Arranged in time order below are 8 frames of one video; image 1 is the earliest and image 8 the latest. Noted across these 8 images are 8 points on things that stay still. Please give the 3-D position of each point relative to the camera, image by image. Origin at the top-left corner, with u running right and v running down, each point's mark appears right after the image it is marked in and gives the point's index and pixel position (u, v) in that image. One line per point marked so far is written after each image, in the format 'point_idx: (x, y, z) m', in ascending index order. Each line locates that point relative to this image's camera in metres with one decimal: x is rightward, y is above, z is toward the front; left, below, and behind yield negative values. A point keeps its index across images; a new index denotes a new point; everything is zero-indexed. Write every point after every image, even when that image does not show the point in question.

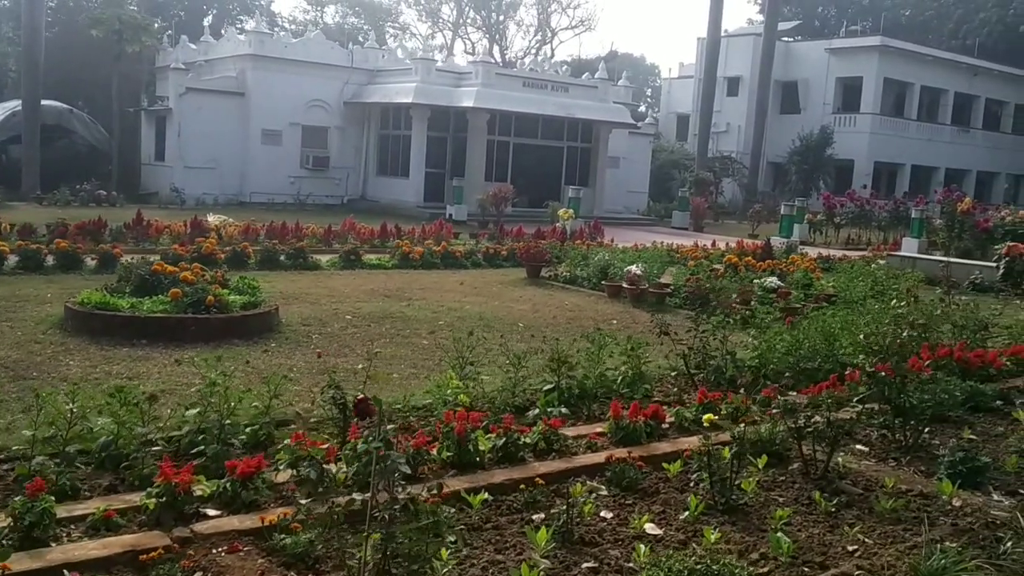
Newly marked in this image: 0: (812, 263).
0: (+3.5, +0.3, +10.8) m
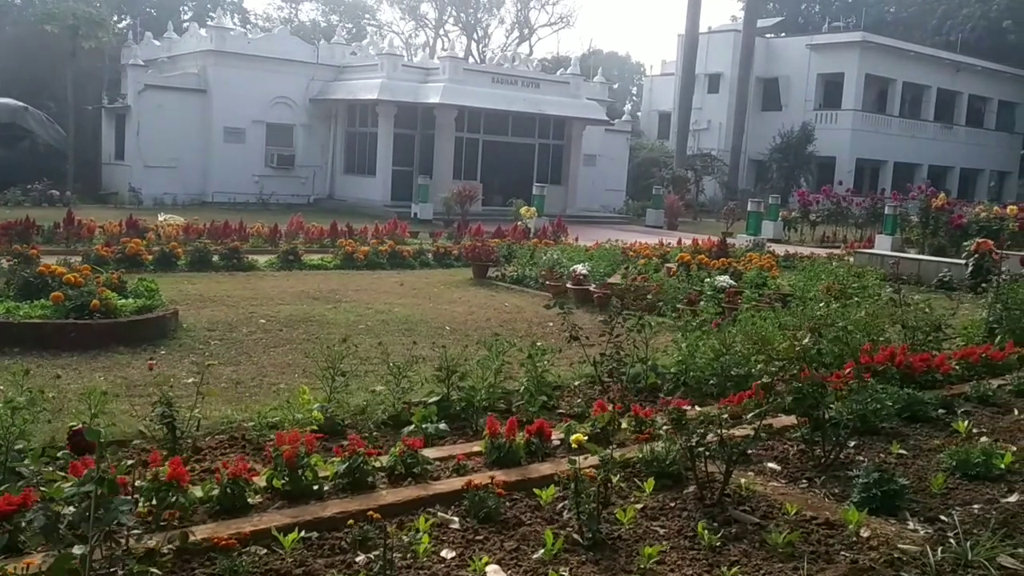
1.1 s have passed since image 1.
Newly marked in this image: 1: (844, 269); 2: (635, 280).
0: (+2.9, +0.3, +10.4) m
1: (+3.9, +0.2, +11.0) m
2: (+1.2, +0.1, +8.9) m
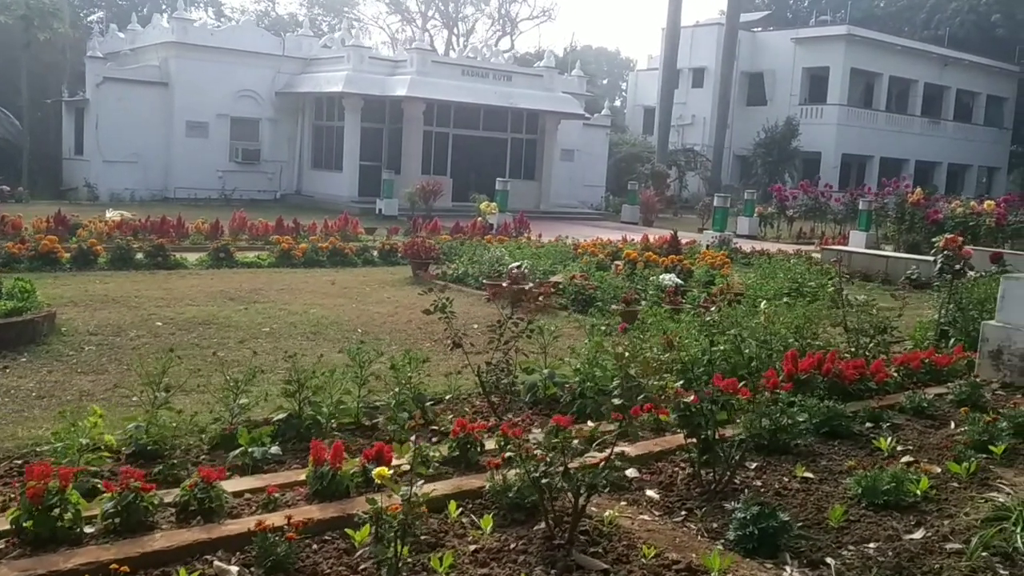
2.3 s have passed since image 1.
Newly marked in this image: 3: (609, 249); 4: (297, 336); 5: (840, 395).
0: (+2.3, +0.3, +9.8) m
1: (+3.3, +0.2, +10.5) m
2: (+0.6, +0.1, +8.4) m
3: (+1.0, +0.4, +9.7) m
4: (-1.5, -0.3, +6.4) m
5: (+1.8, -0.6, +5.0) m
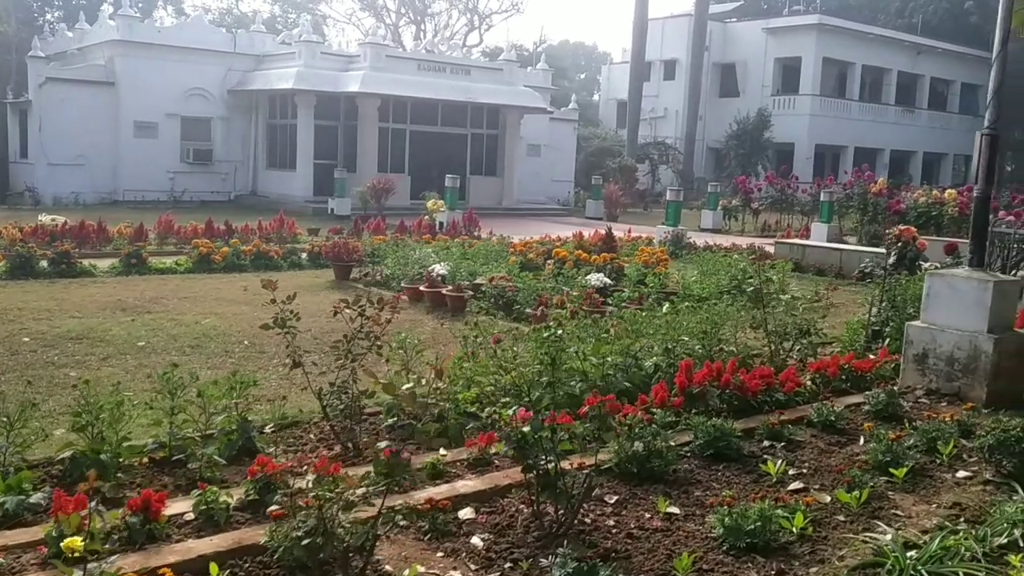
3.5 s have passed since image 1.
0: (+1.5, +0.3, +9.4) m
1: (+2.5, +0.3, +10.0) m
2: (-0.1, +0.1, +7.9) m
3: (+0.3, +0.4, +9.2) m
4: (-2.2, -0.4, +5.9) m
5: (+1.1, -0.6, +4.5) m
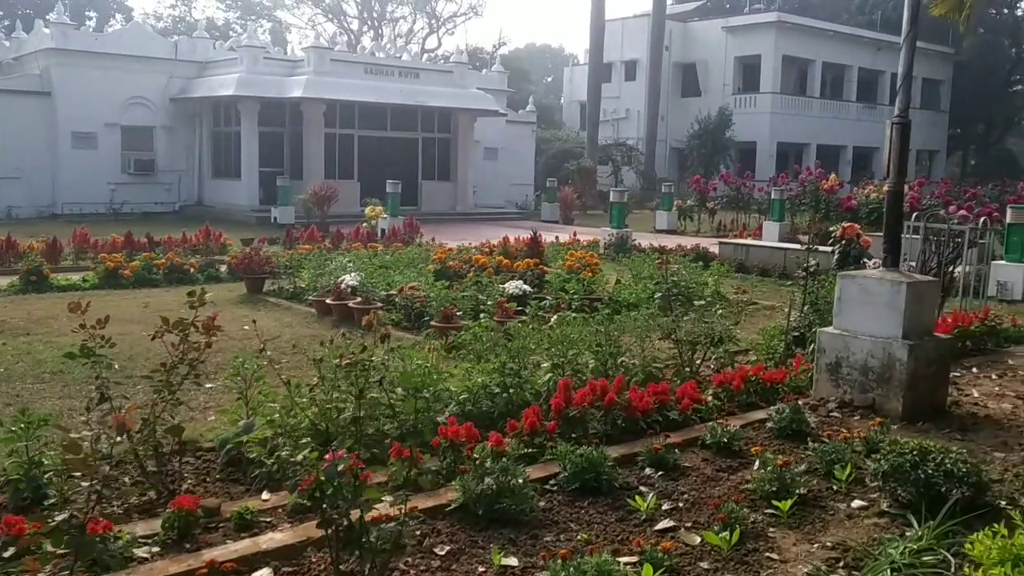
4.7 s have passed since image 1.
0: (+0.8, +0.3, +8.9) m
1: (+1.8, +0.2, +9.6) m
2: (-0.8, 0.0, +7.4) m
3: (-0.5, +0.3, +8.7) m
4: (-2.8, -0.5, +5.4) m
5: (+0.5, -0.6, +4.1) m
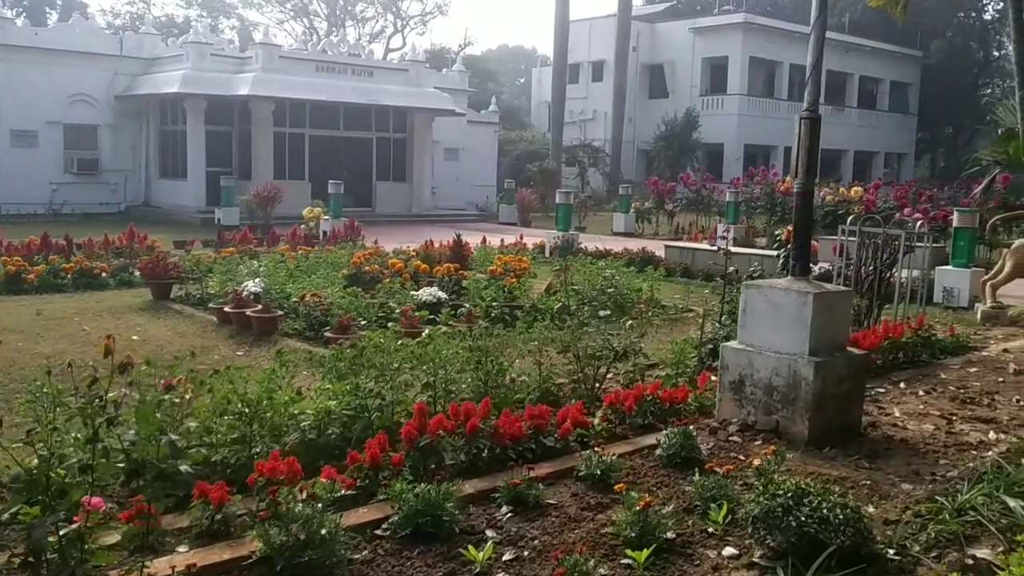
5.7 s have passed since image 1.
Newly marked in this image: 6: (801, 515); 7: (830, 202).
0: (+0.1, +0.2, +8.5) m
1: (+1.1, +0.2, +9.2) m
2: (-1.5, -0.1, +6.9) m
3: (-1.2, +0.3, +8.3) m
4: (-3.4, -0.6, +4.8) m
5: (-0.1, -0.7, +3.6) m
6: (+0.8, -0.7, +2.7) m
7: (+4.7, +1.3, +13.9) m
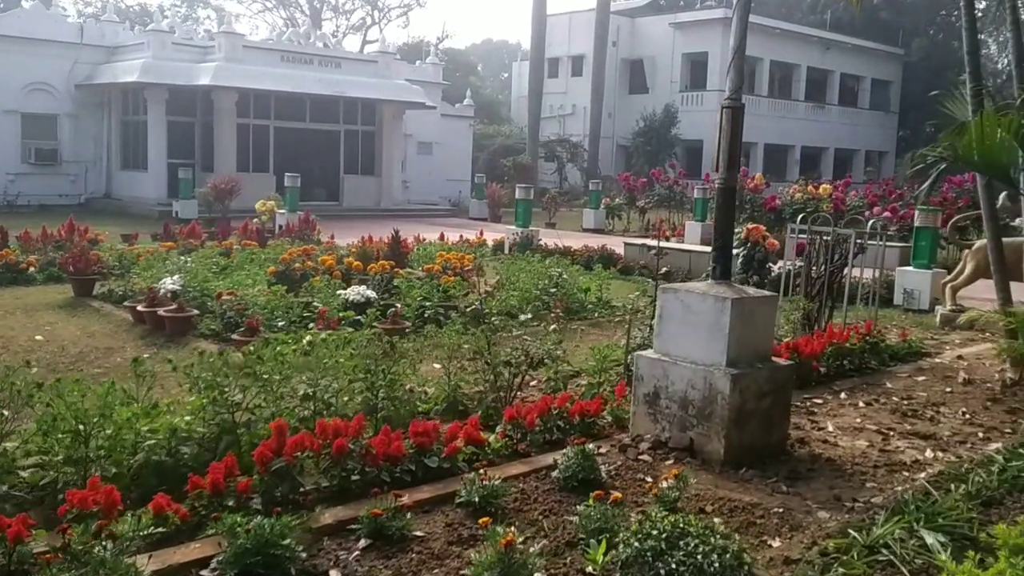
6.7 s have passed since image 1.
0: (-0.4, +0.2, +8.1) m
1: (+0.6, +0.2, +8.8) m
2: (-2.0, -0.1, +6.5) m
3: (-1.6, +0.3, +7.9) m
4: (-3.9, -0.5, +4.4) m
5: (-0.5, -0.7, +3.2) m
6: (+0.4, -0.7, +2.4) m
7: (+4.2, +1.3, +13.6) m
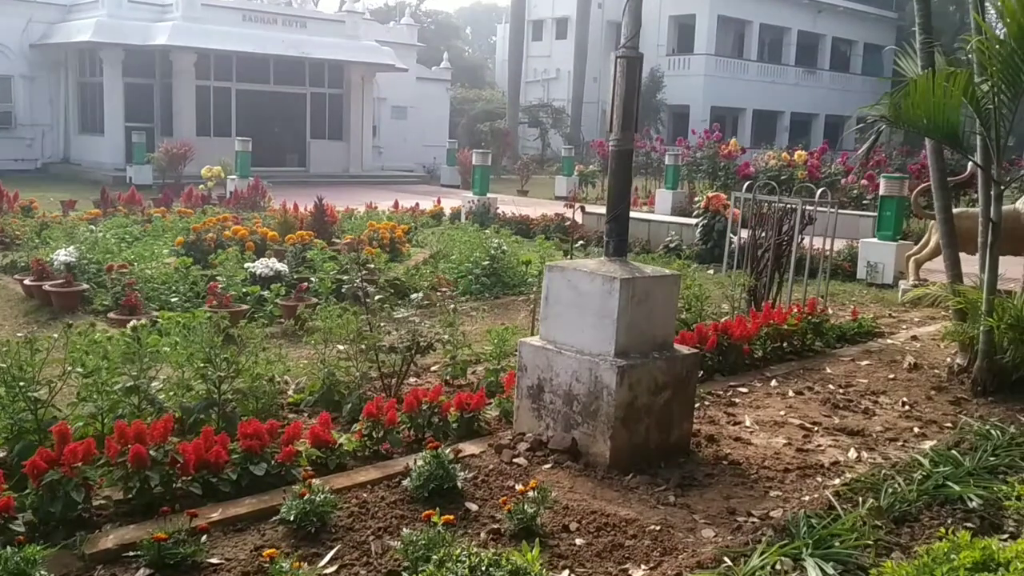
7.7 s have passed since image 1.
0: (-0.9, +0.5, +7.6) m
1: (0.0, +0.4, +8.3) m
2: (-2.5, +0.1, +6.0) m
3: (-2.2, +0.5, +7.3) m
4: (-4.4, -0.4, +3.9) m
5: (-1.0, -0.6, +2.8) m
6: (-0.1, -0.7, +1.9) m
7: (+3.6, +1.7, +13.0) m
